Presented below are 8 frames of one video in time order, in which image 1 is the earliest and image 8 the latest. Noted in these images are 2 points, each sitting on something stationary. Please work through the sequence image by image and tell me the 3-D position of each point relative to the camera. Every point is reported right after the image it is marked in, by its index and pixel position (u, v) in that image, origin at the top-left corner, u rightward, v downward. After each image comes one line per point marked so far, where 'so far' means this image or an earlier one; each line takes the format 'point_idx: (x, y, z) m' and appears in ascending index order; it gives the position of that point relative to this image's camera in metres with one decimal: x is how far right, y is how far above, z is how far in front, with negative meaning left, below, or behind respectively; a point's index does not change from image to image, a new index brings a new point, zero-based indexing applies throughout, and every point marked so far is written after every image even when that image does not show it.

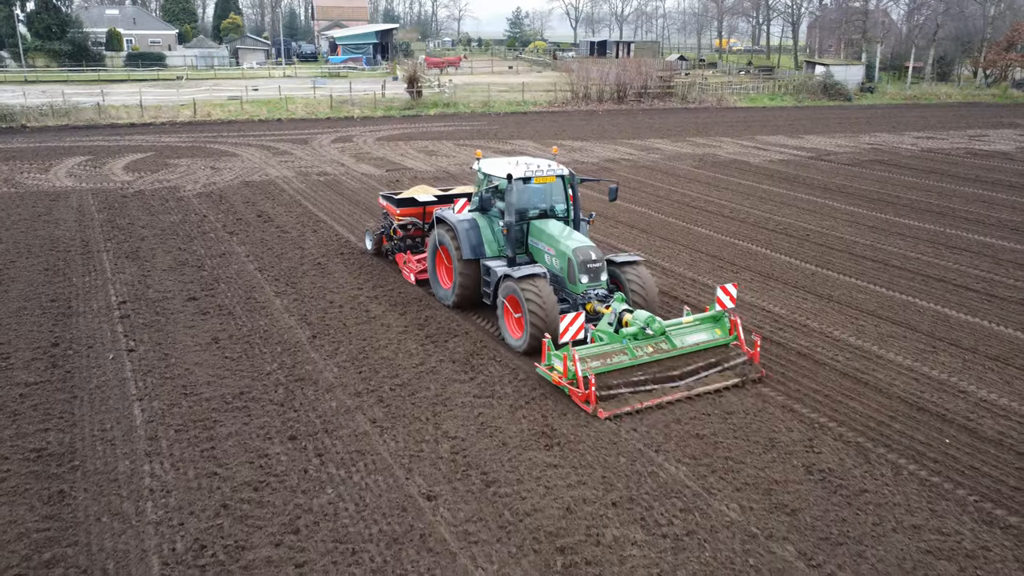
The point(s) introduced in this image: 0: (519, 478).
0: (0.0, -1.6, +6.6) m
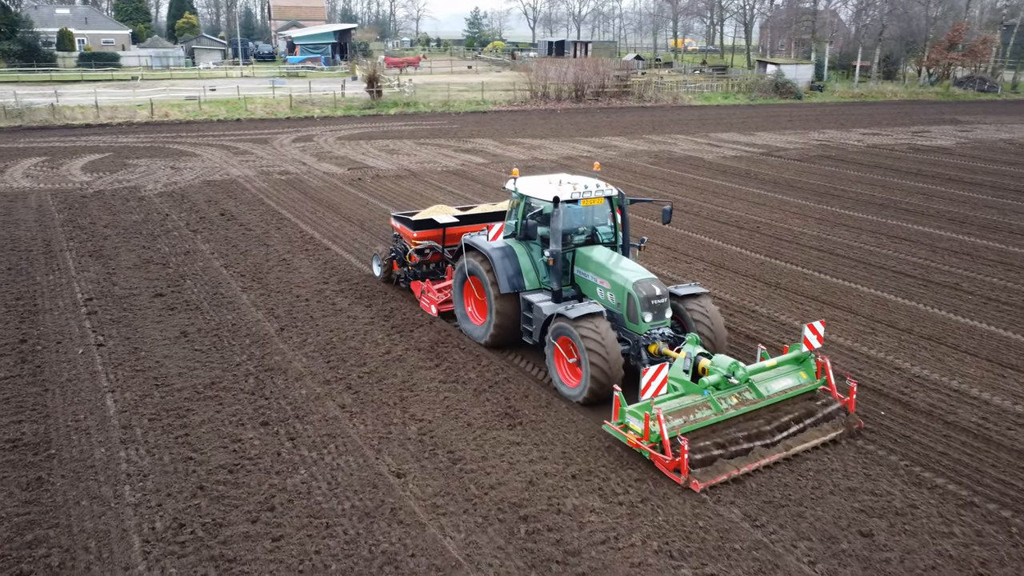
0: (-0.3, -1.4, +7.0) m
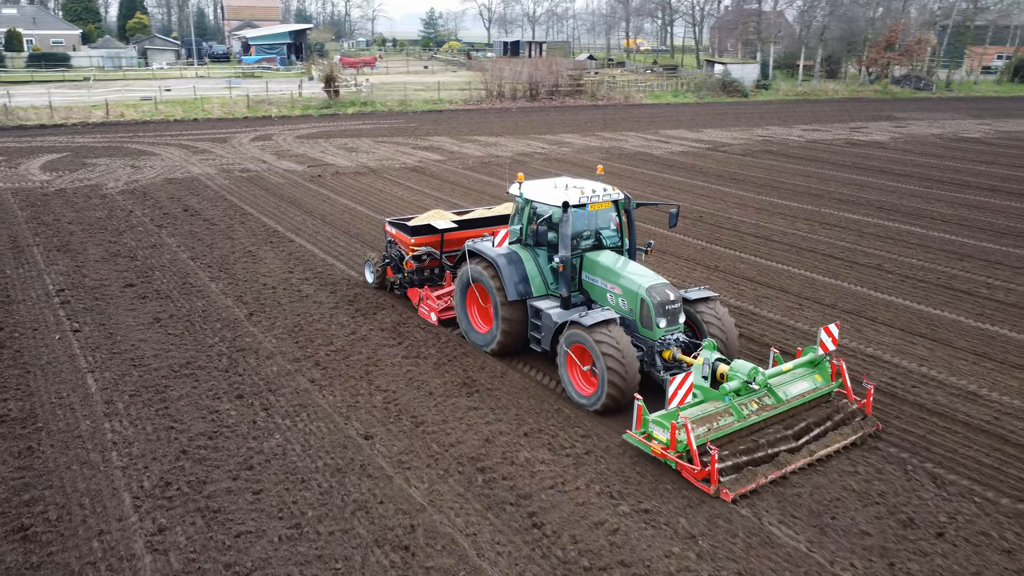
0: (-0.7, -1.2, +7.7) m
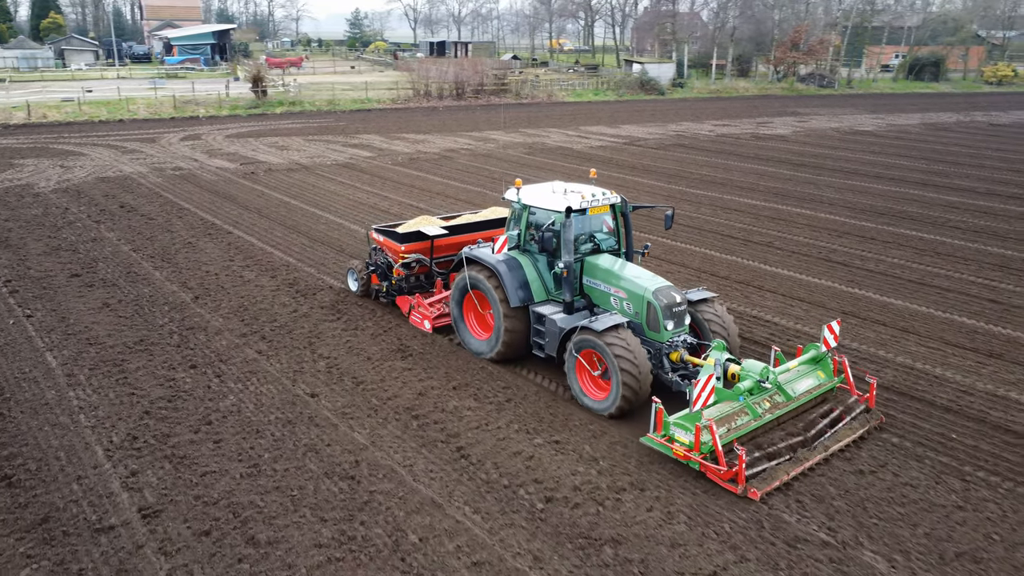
0: (-1.4, -1.0, +8.6) m
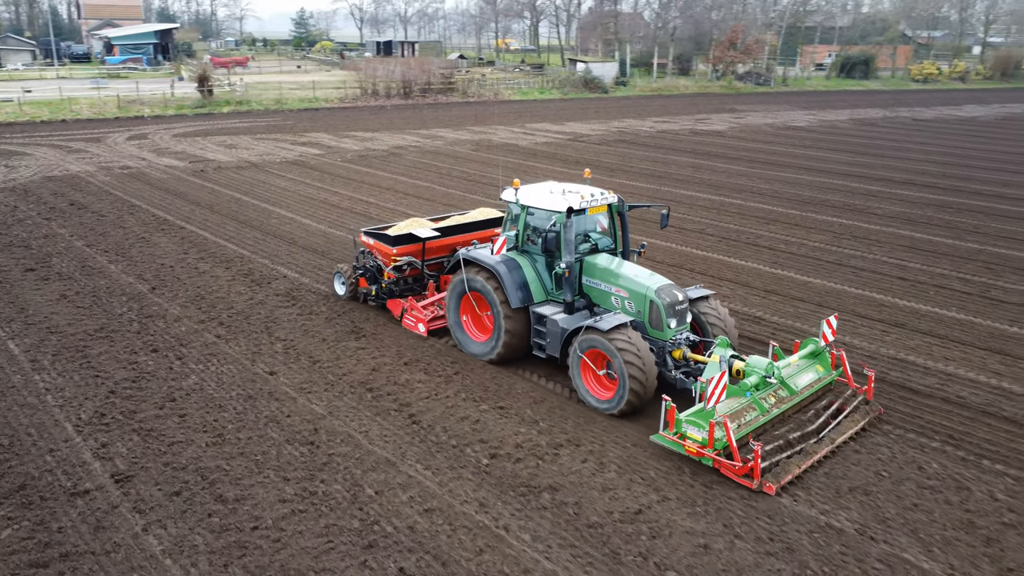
0: (-2.0, -0.8, +9.2) m
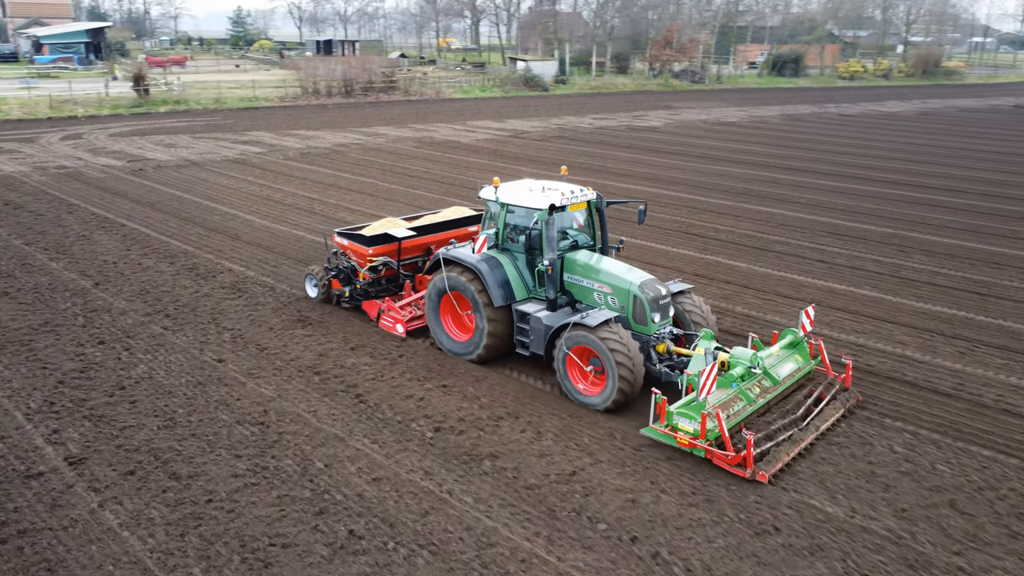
0: (-2.7, -0.7, +9.5) m
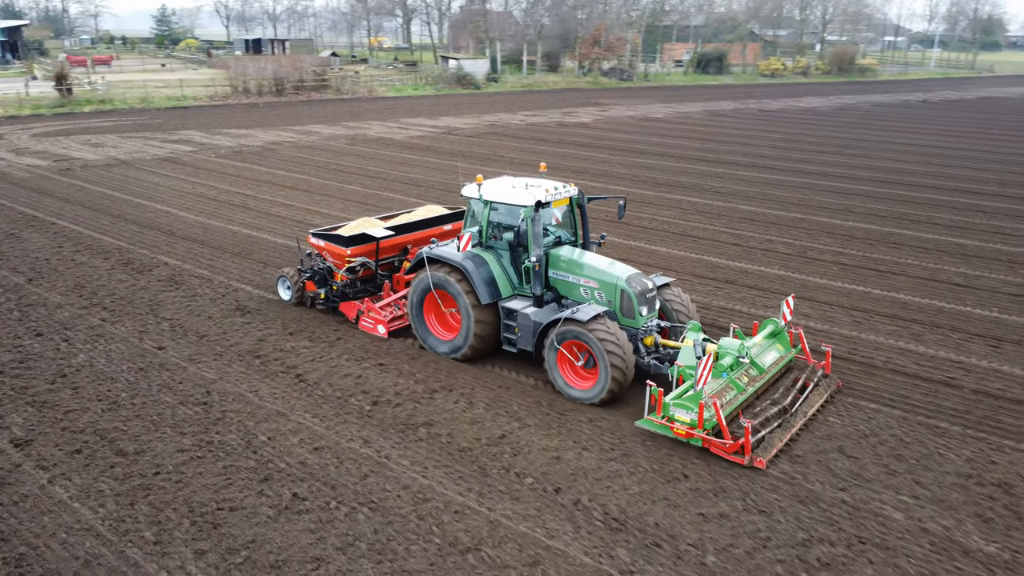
0: (-3.5, -0.5, +9.7) m
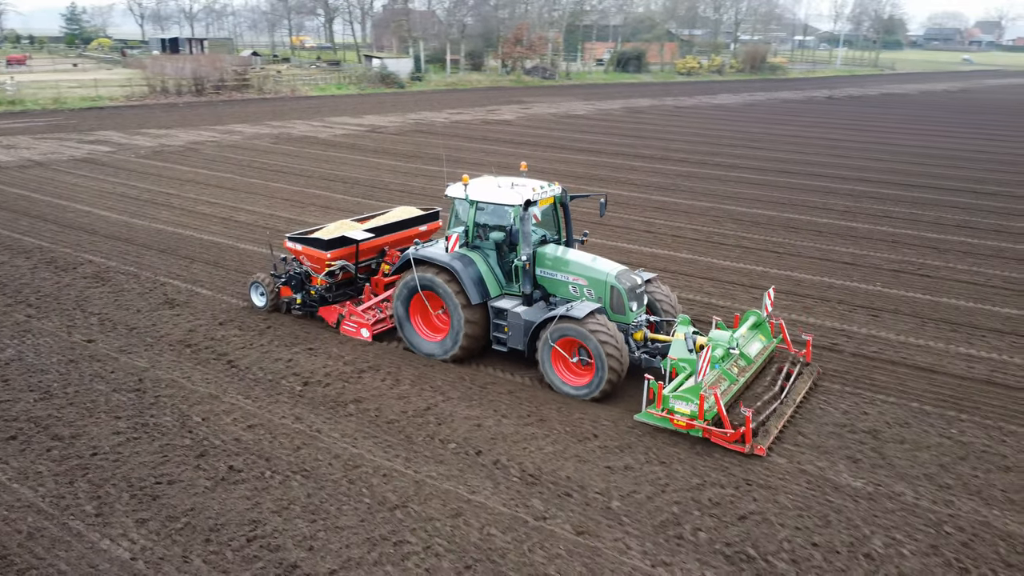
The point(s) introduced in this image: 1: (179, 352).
0: (-4.5, -0.4, +10.0) m
1: (-3.8, -0.7, +9.1) m
